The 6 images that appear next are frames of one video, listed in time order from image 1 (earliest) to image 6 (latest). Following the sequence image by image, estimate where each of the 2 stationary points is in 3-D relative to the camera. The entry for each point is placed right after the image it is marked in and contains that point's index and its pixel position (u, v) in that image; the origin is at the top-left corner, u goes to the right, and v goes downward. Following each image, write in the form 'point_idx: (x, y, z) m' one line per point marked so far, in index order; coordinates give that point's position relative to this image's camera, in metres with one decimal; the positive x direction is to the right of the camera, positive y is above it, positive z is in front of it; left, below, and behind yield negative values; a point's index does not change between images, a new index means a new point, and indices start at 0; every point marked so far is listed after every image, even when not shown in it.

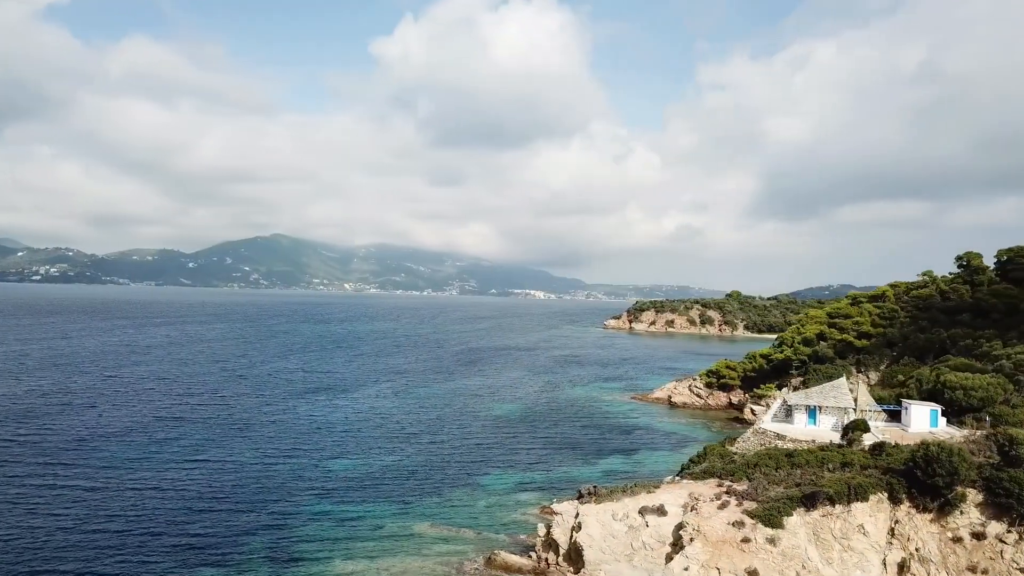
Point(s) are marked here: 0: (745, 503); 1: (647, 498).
0: (+5.8, -5.3, +14.6) m
1: (+3.8, -5.8, +16.5) m
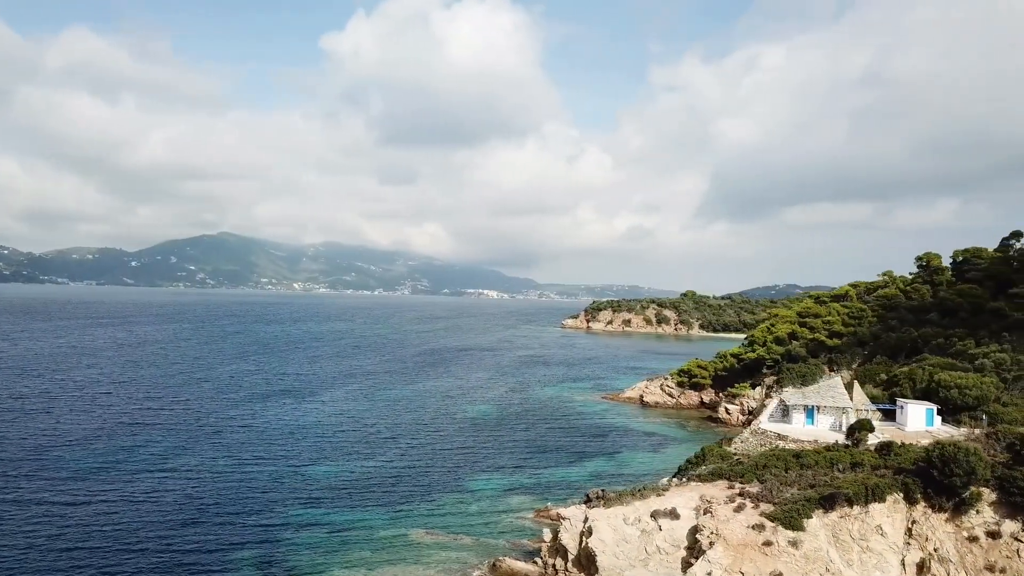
0: (+6.1, -5.3, +14.4) m
1: (+4.0, -5.8, +16.2) m
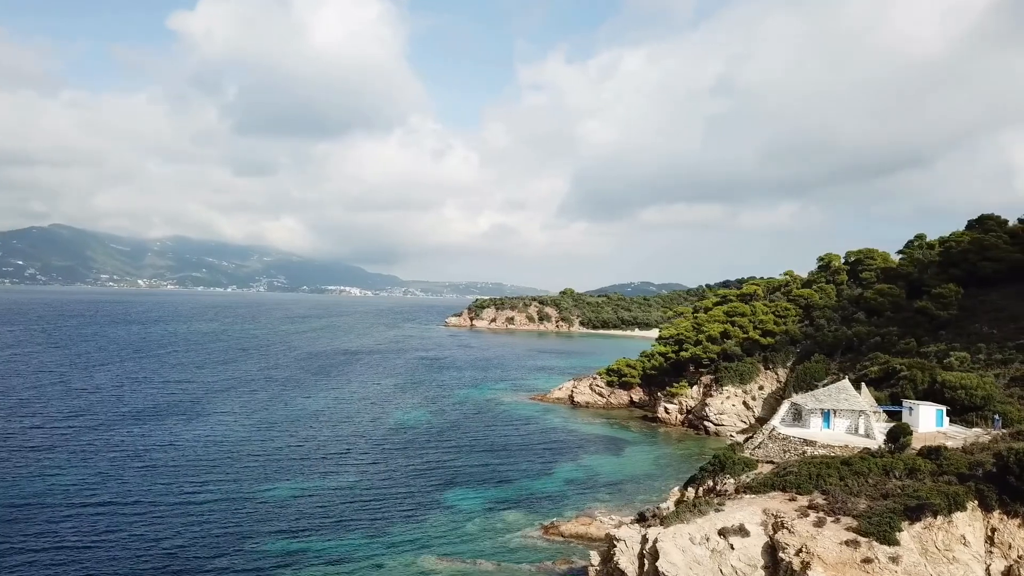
0: (+7.7, -5.4, +13.9) m
1: (+5.4, -6.0, +15.3) m
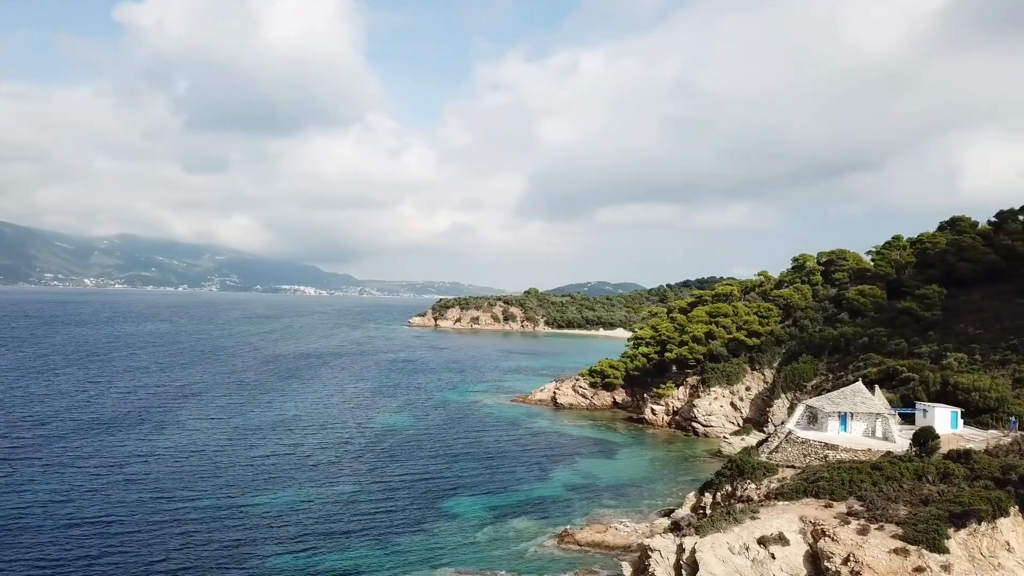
0: (+8.6, -5.5, +13.7) m
1: (+6.2, -6.0, +15.0) m
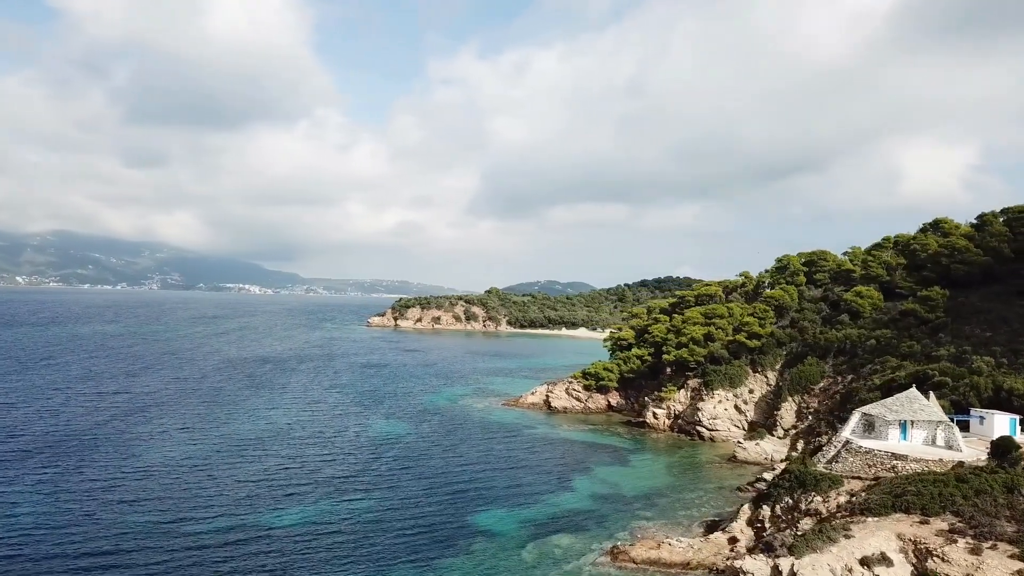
0: (+10.8, -5.7, +13.2) m
1: (+8.3, -6.3, +14.4) m
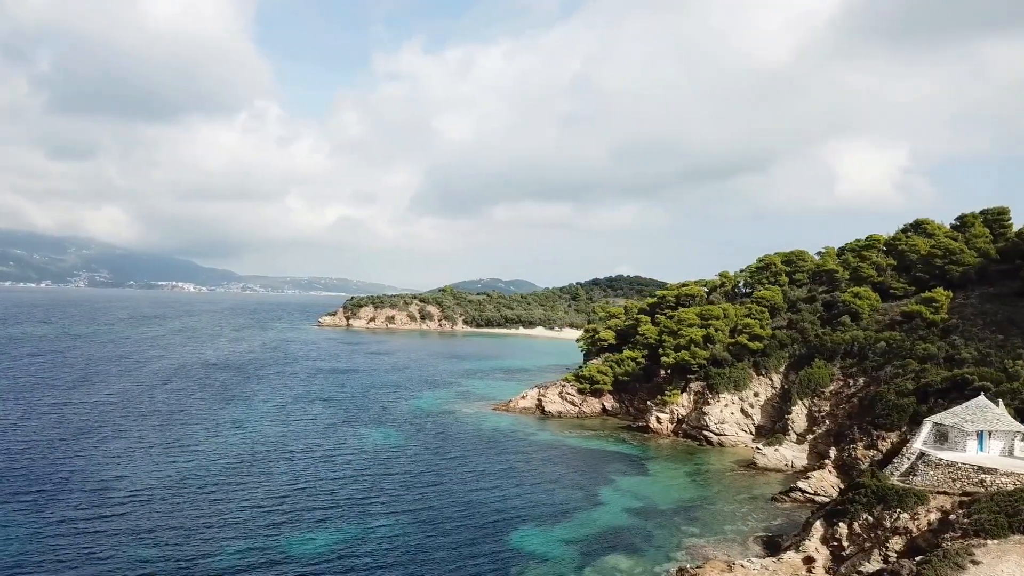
0: (+13.4, -6.0, +12.6) m
1: (+10.9, -6.6, +13.6) m
